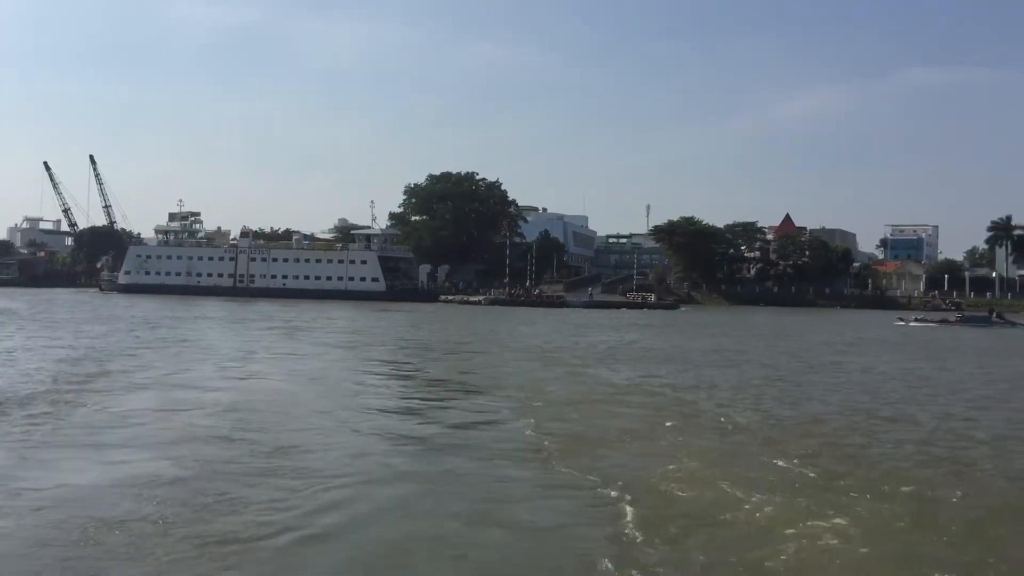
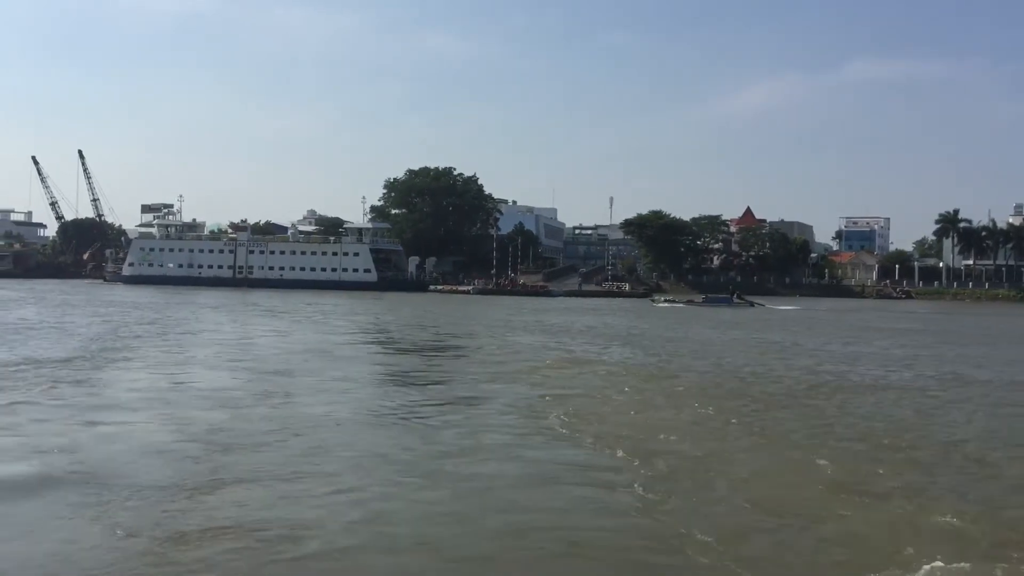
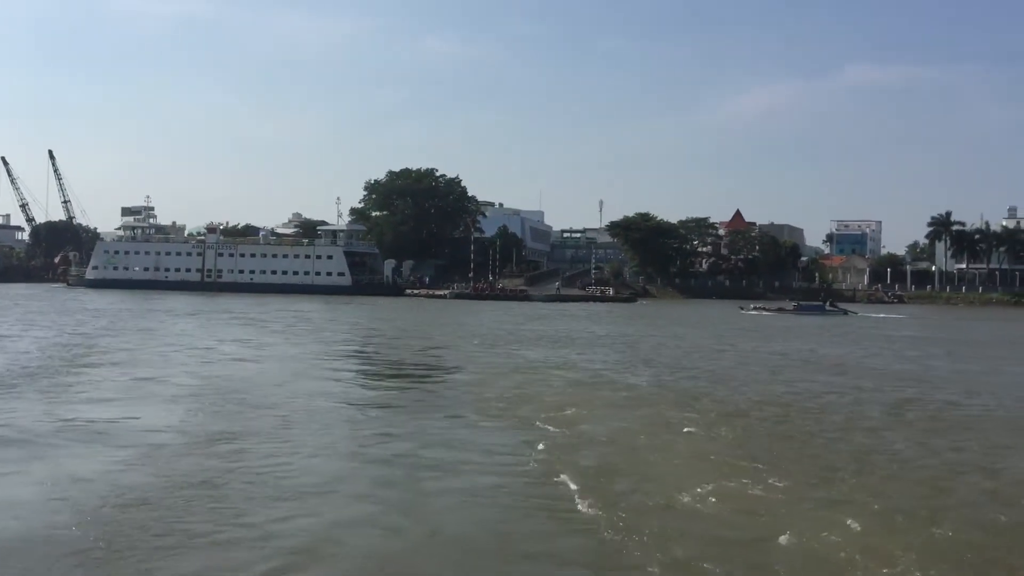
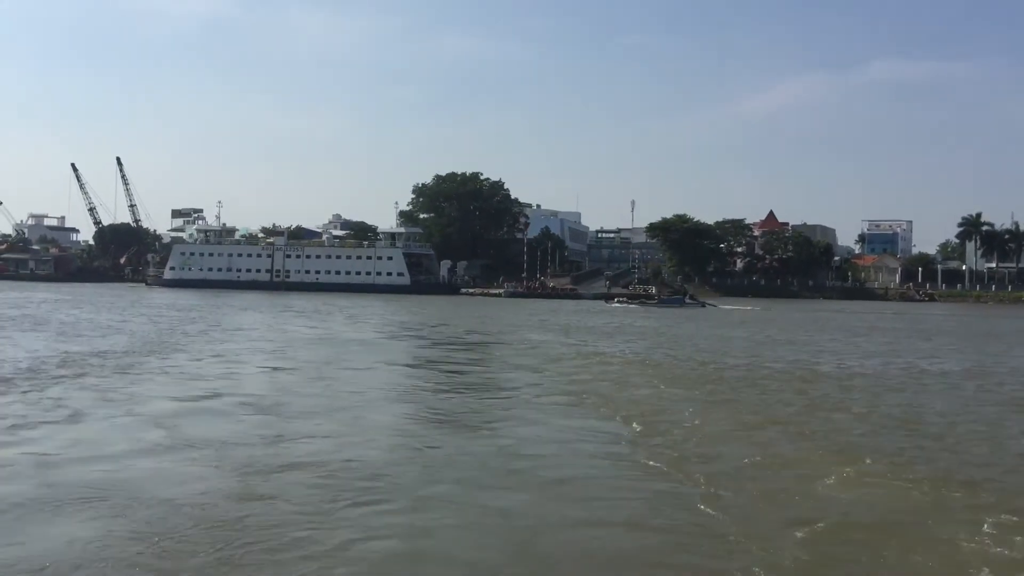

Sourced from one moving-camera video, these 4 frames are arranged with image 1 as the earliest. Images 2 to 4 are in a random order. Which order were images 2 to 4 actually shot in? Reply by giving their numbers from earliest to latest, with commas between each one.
3, 2, 4
